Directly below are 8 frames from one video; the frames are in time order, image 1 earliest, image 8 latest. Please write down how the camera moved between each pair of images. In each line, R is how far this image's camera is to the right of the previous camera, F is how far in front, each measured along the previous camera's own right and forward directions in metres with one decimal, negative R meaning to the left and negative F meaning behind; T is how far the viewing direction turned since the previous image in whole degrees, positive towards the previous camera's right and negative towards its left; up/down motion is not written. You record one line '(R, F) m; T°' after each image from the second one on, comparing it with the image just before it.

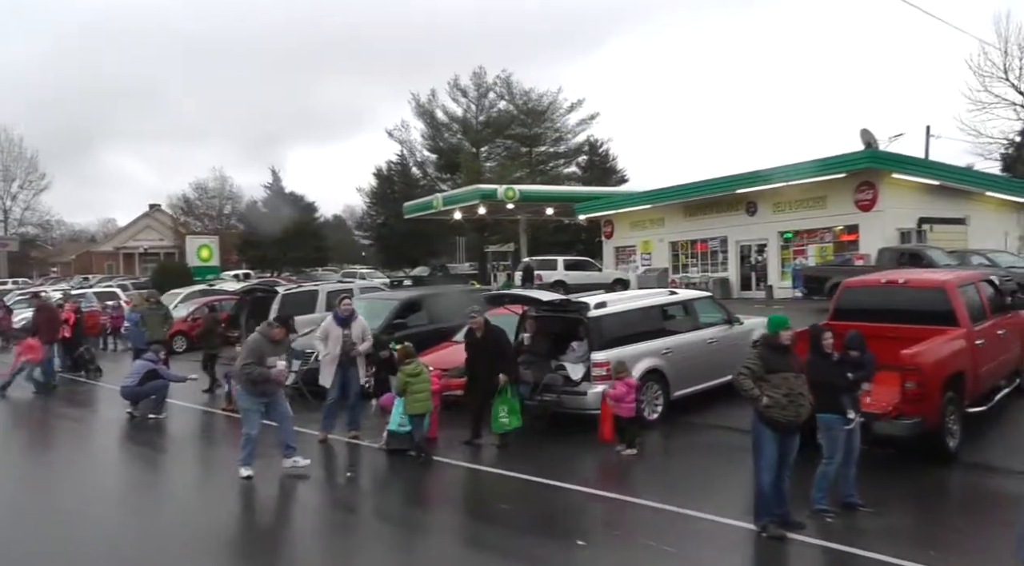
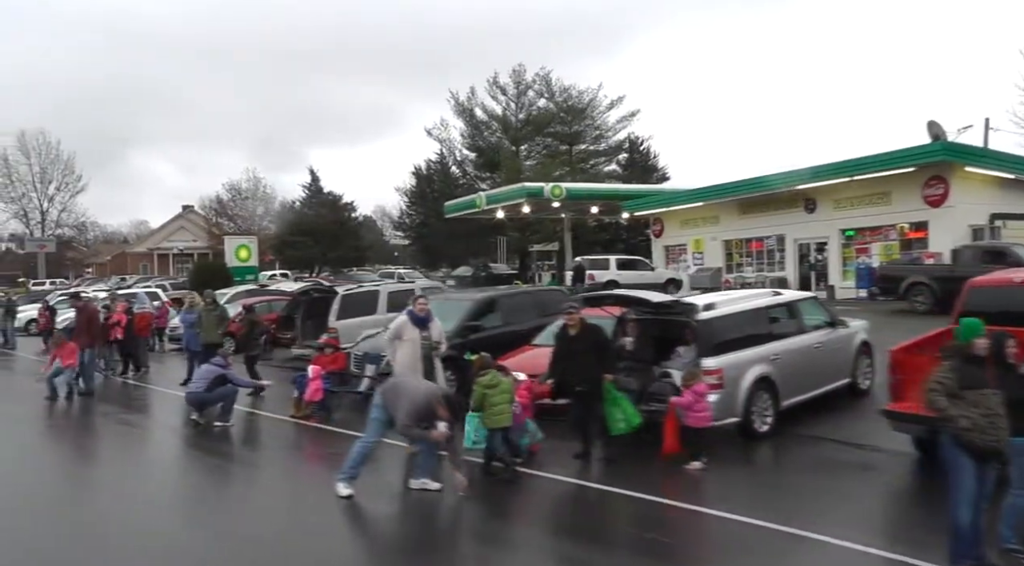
(-0.8, +0.8) m; -2°
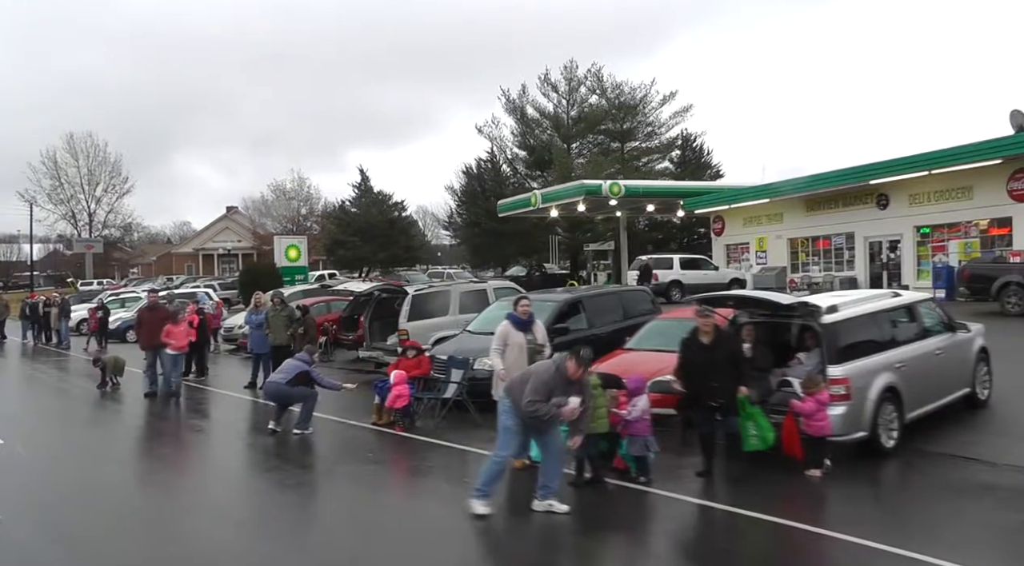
(-0.7, +0.7) m; -3°
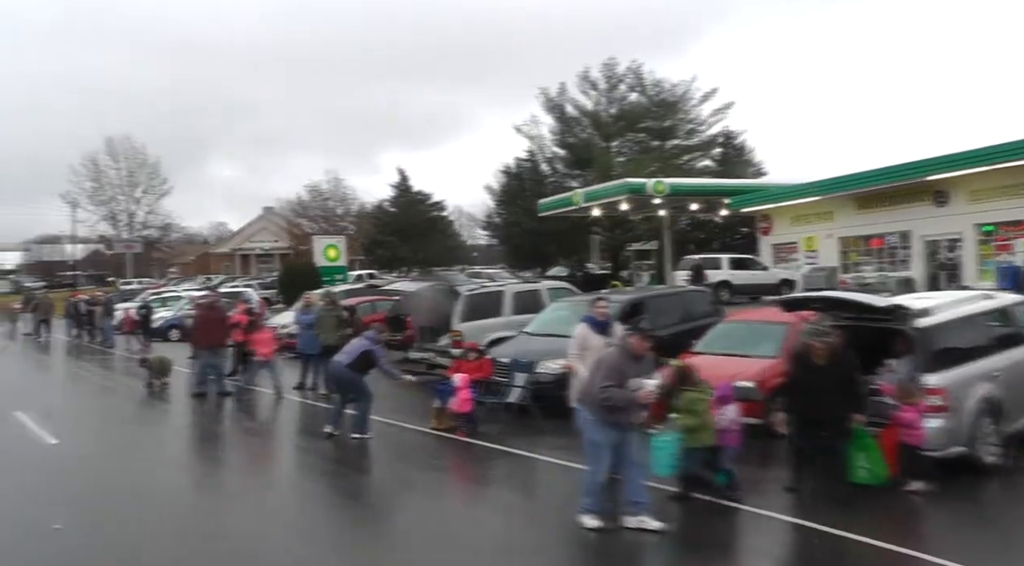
(-0.4, +0.4) m; -2°
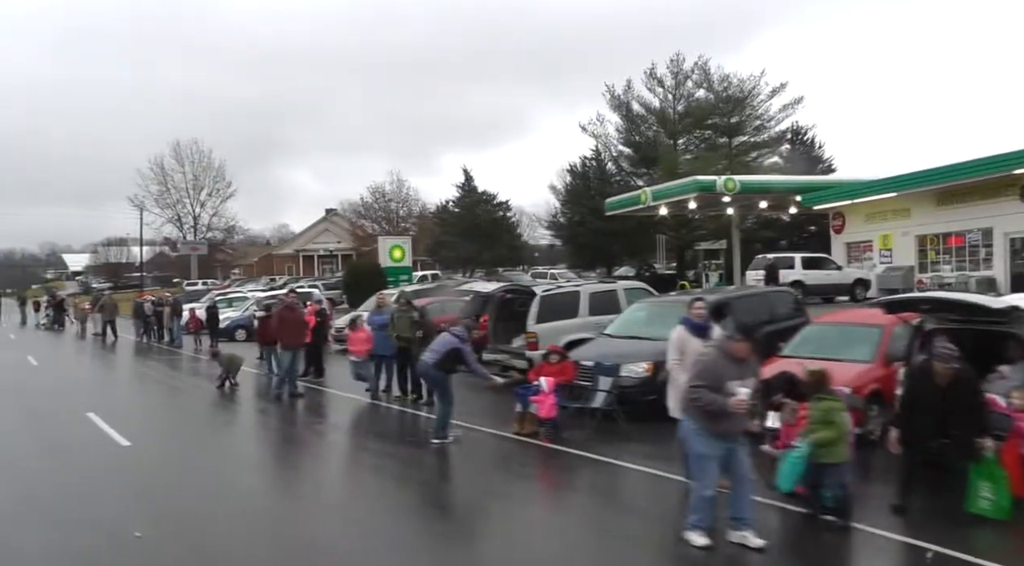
(-0.3, 0.0) m; -4°
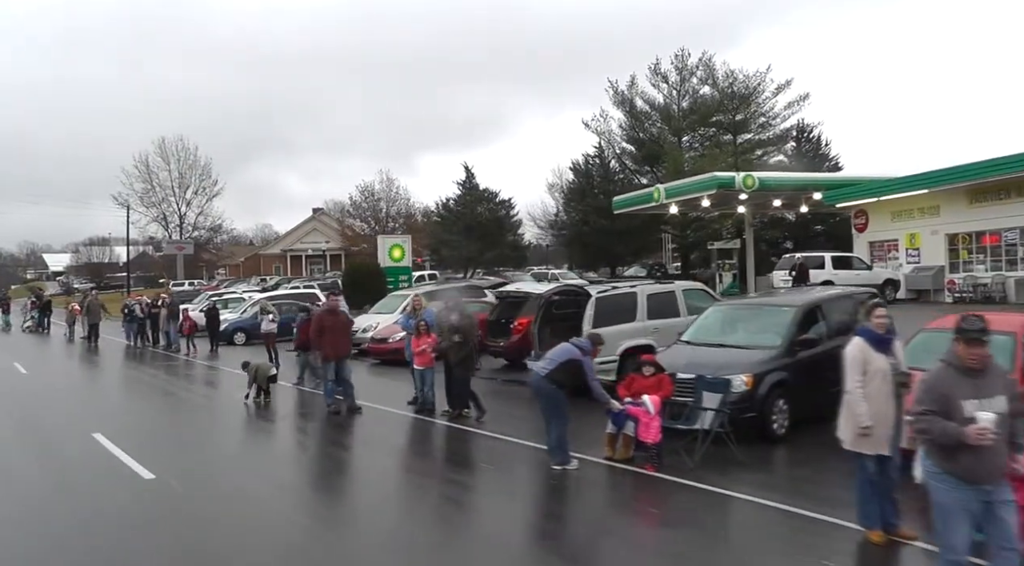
(-1.0, +1.3) m; +1°
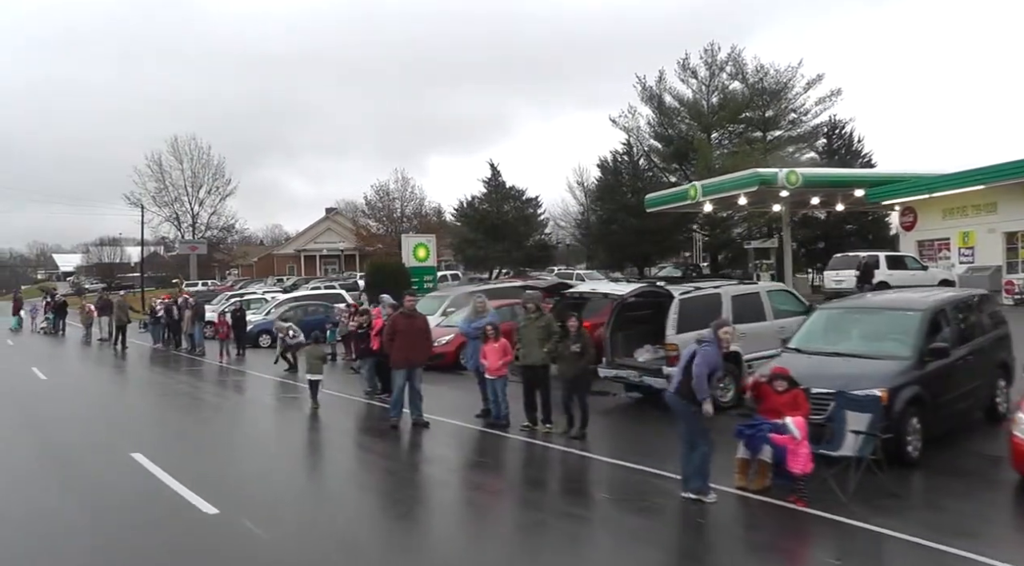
(-0.9, +1.0) m; -1°
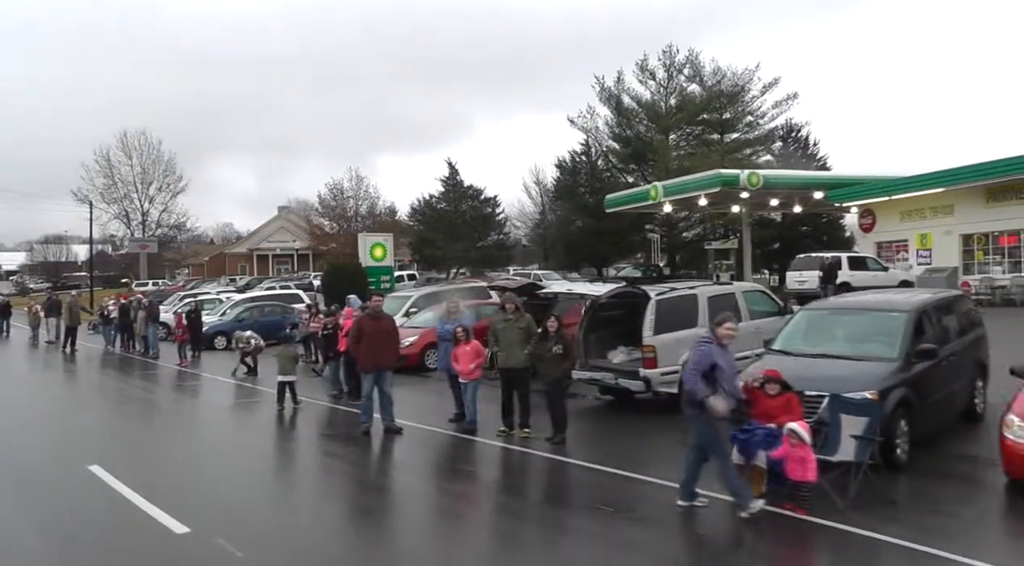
(-0.2, +0.4) m; +3°
